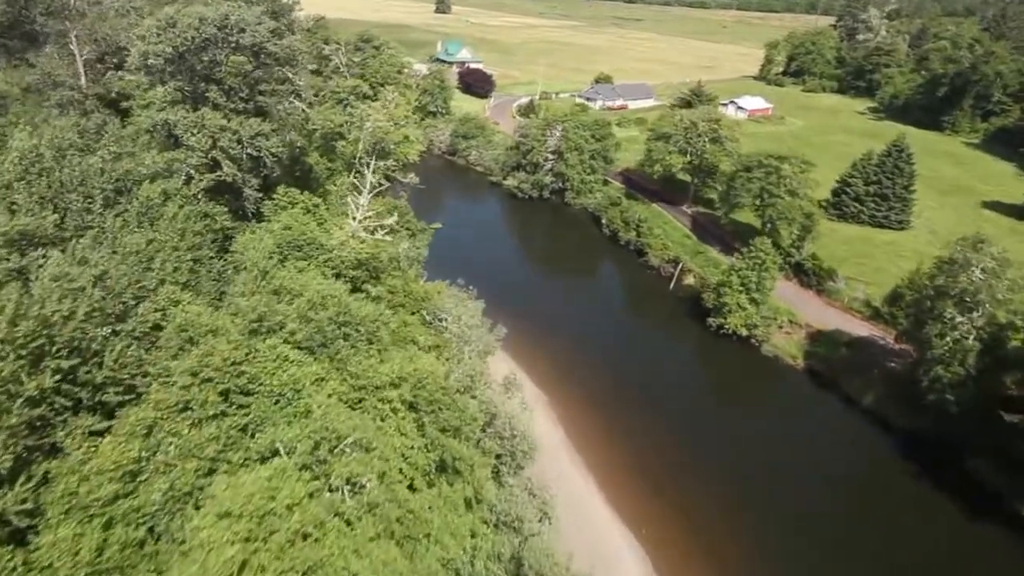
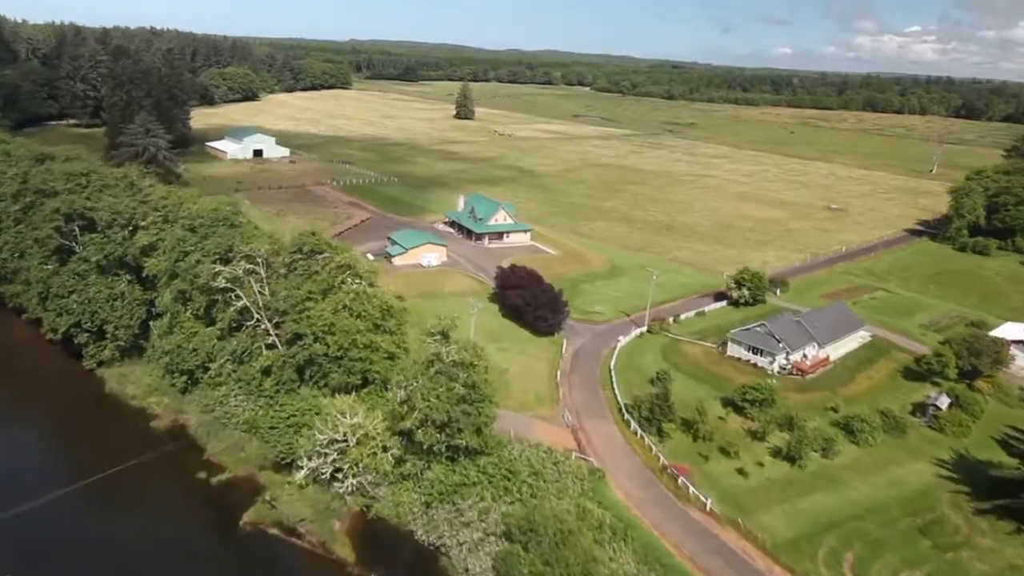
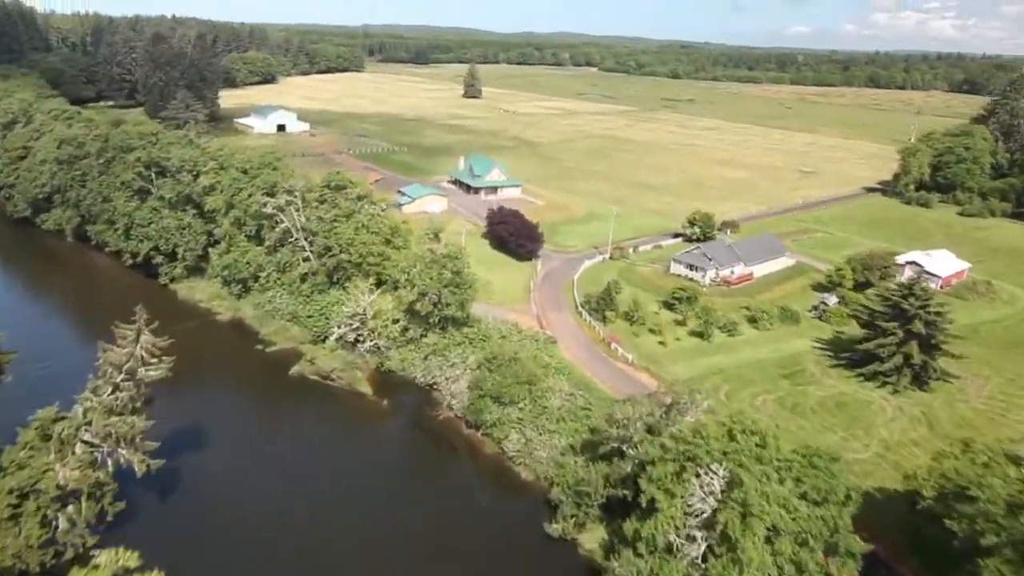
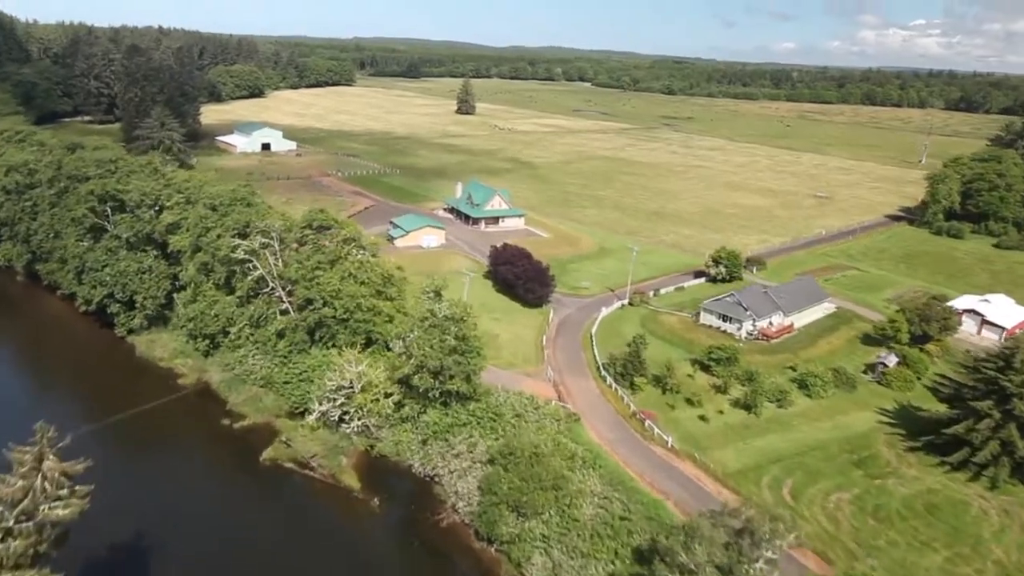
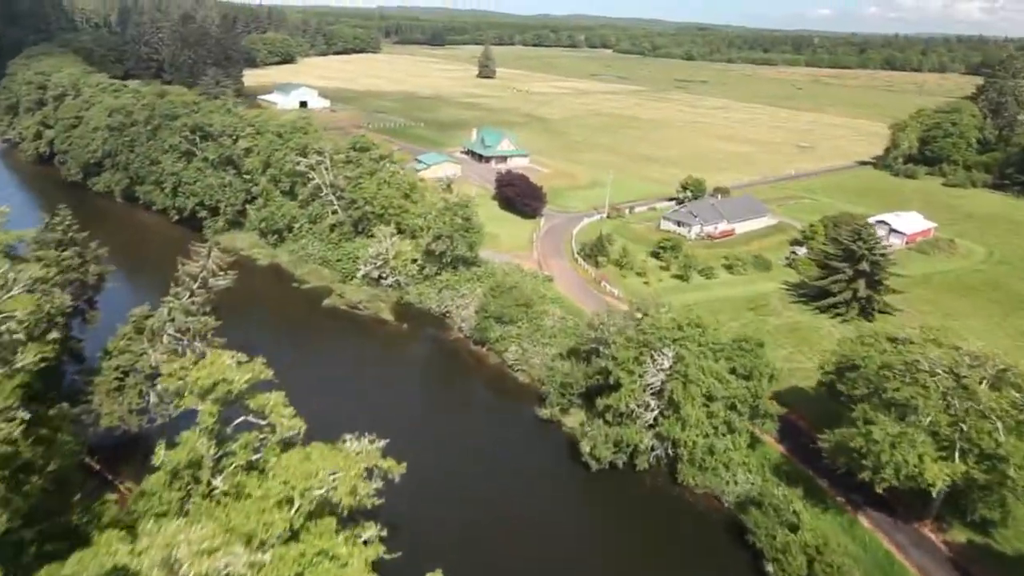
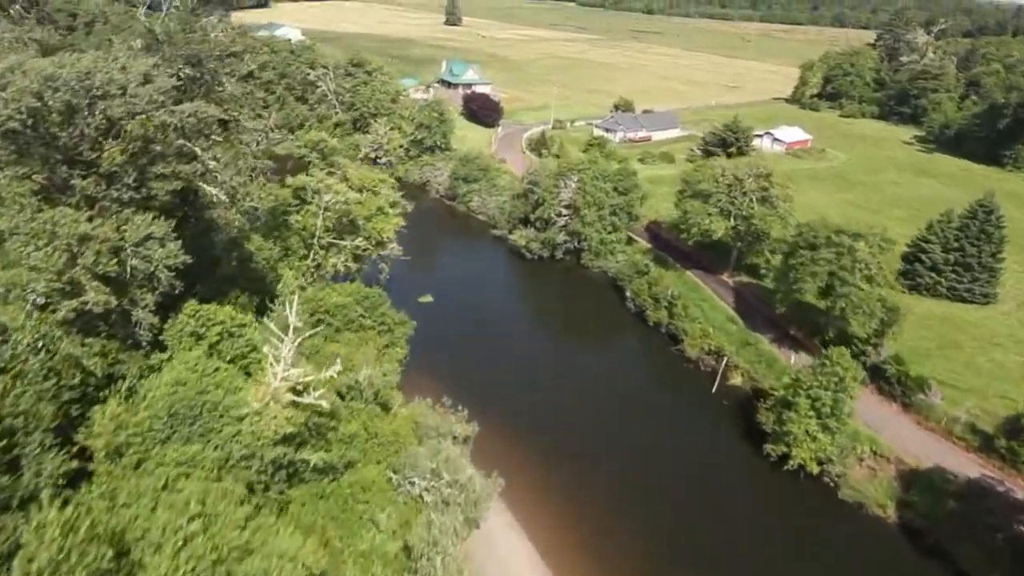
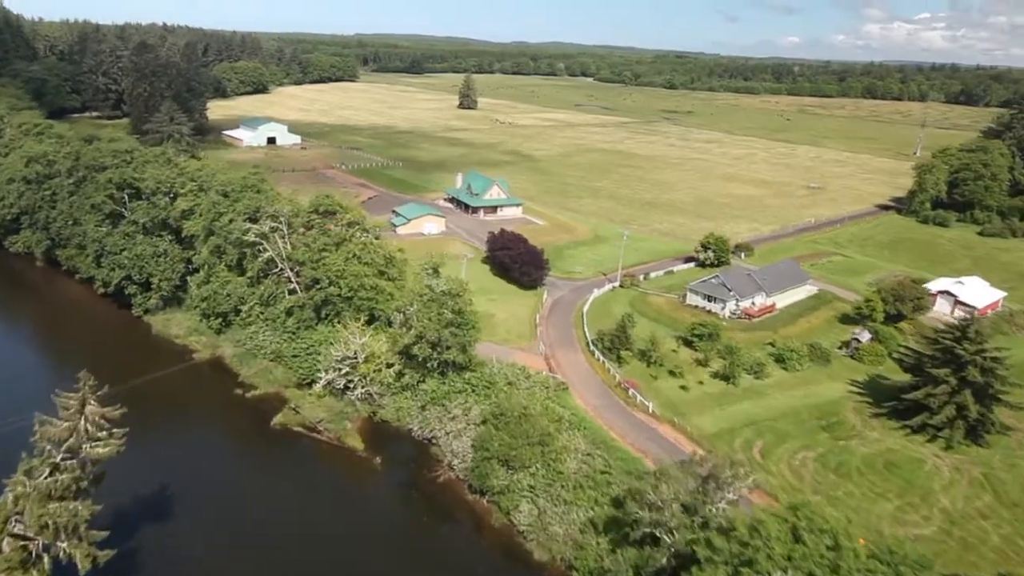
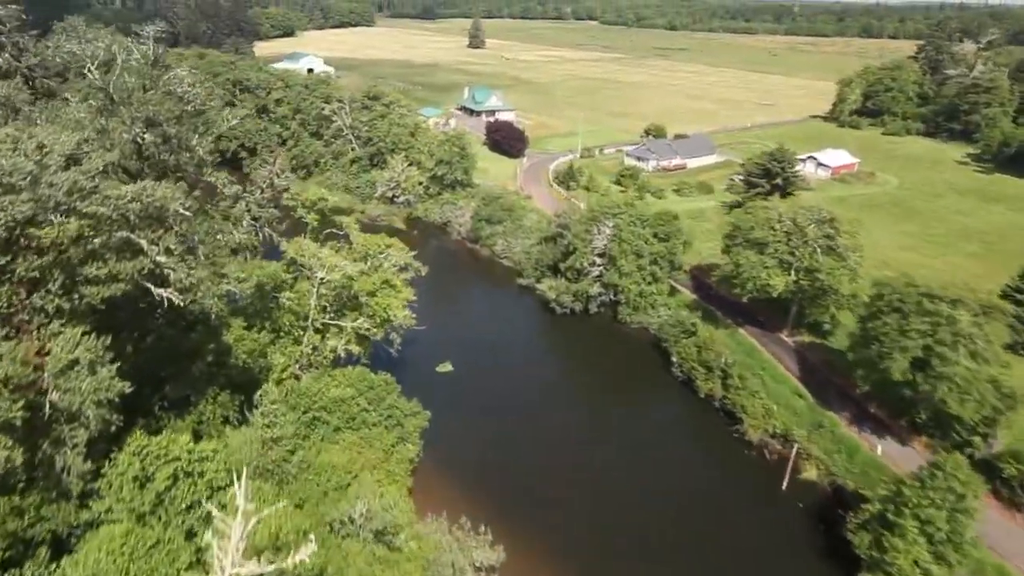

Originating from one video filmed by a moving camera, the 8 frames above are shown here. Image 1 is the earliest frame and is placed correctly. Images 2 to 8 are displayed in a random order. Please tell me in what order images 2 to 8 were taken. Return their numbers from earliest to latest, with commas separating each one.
6, 8, 5, 3, 7, 4, 2
